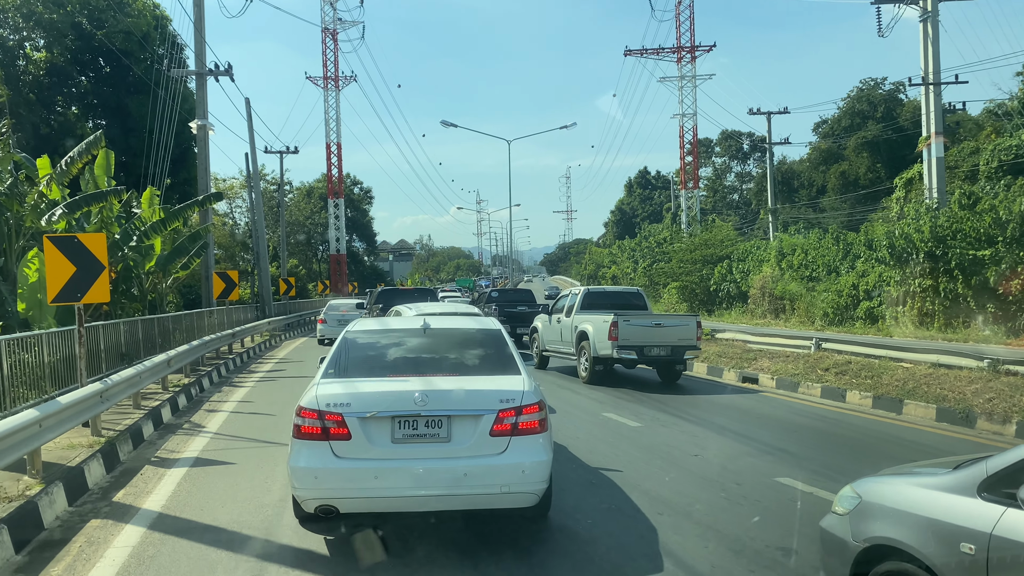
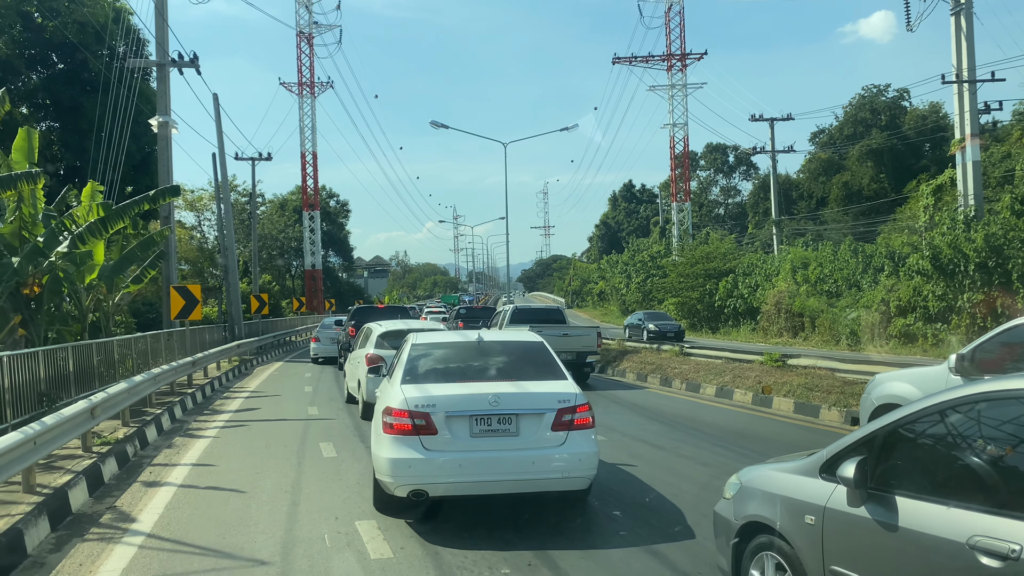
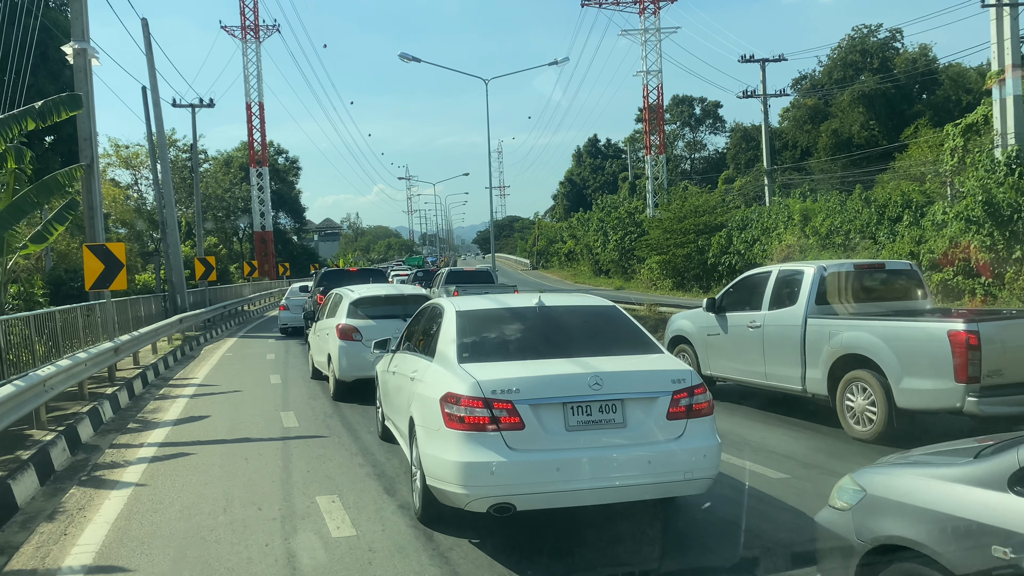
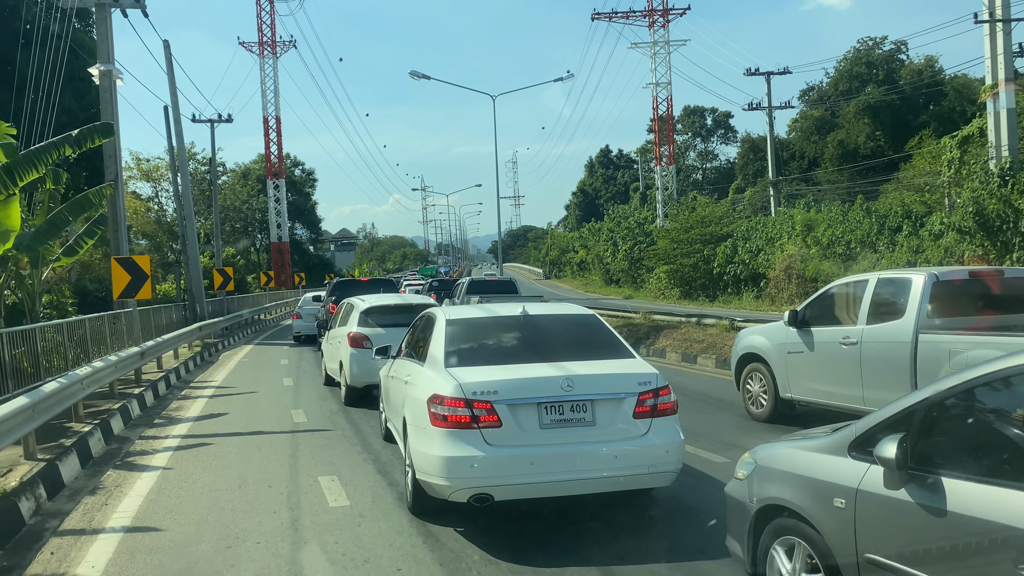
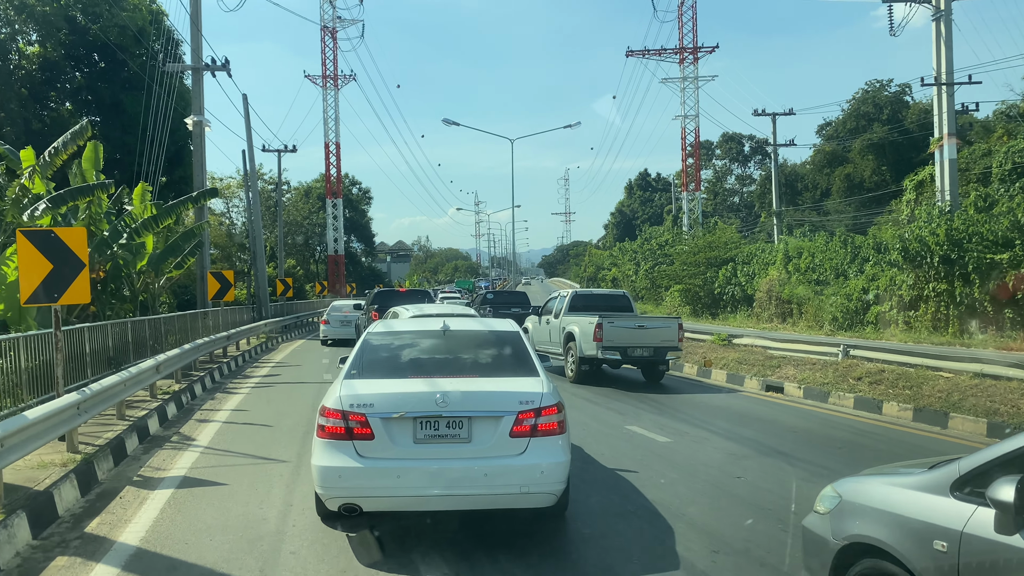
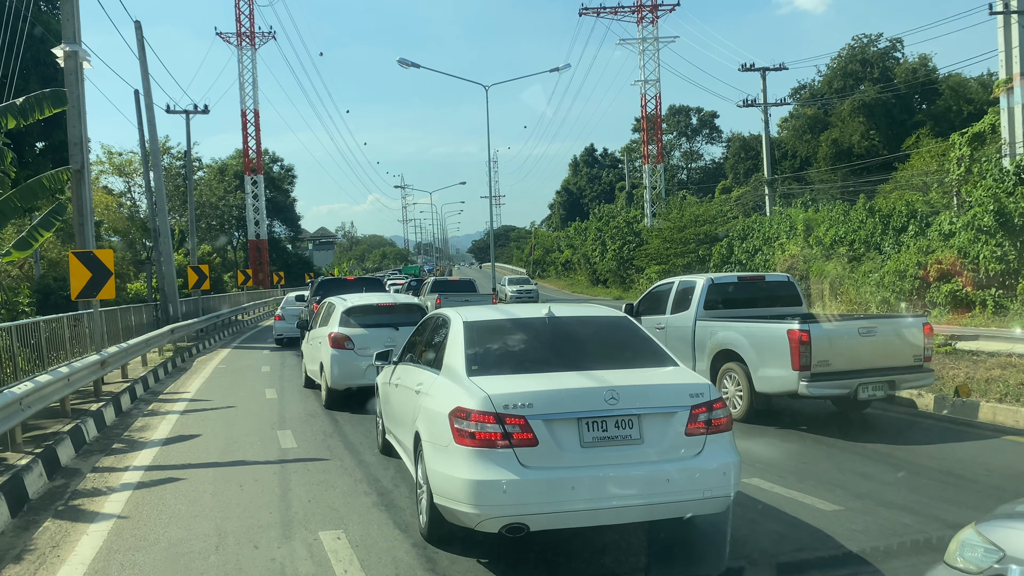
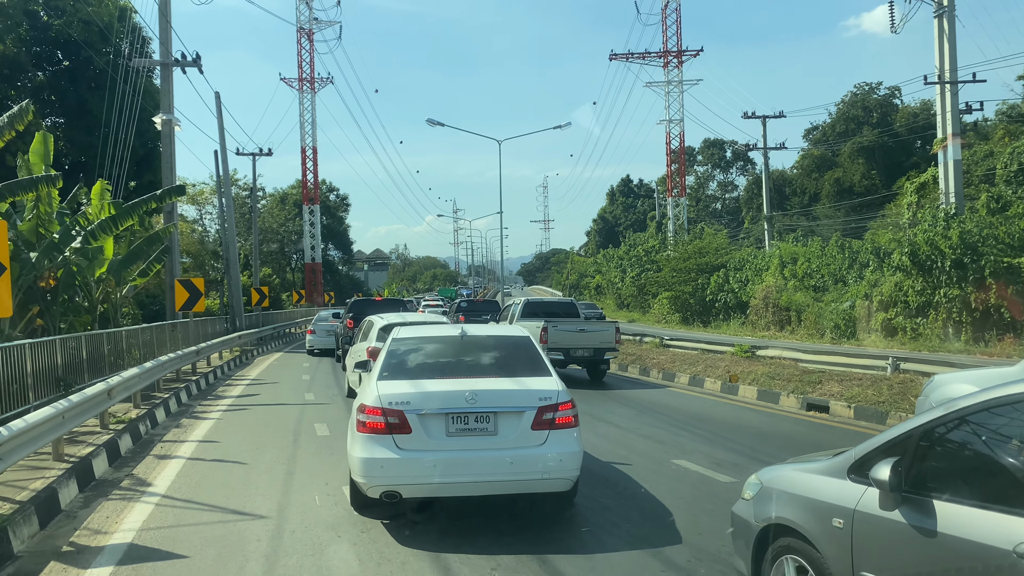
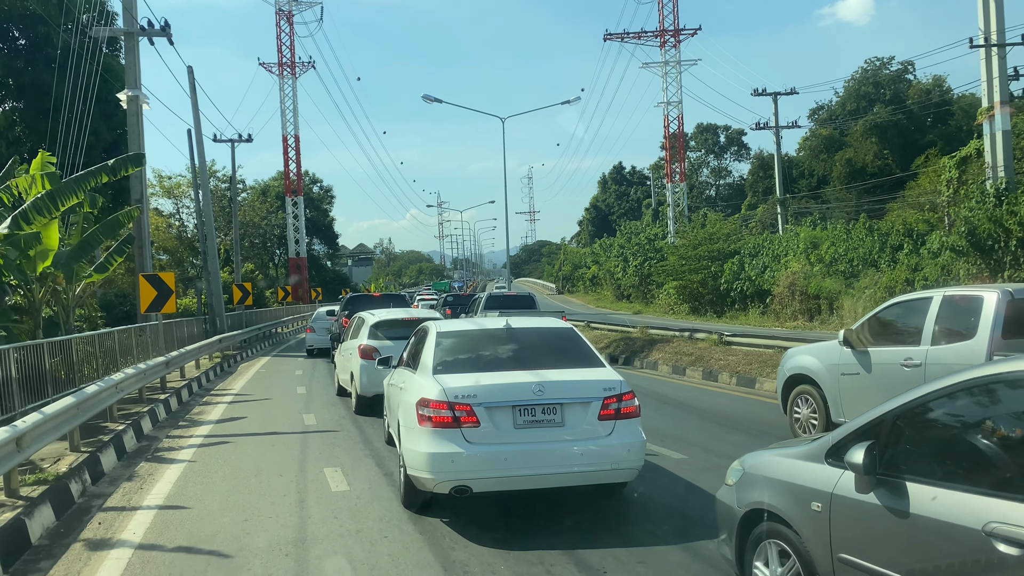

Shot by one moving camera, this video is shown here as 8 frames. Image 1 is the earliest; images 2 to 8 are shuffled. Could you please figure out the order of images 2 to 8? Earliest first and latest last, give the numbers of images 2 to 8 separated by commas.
5, 7, 2, 8, 4, 3, 6
